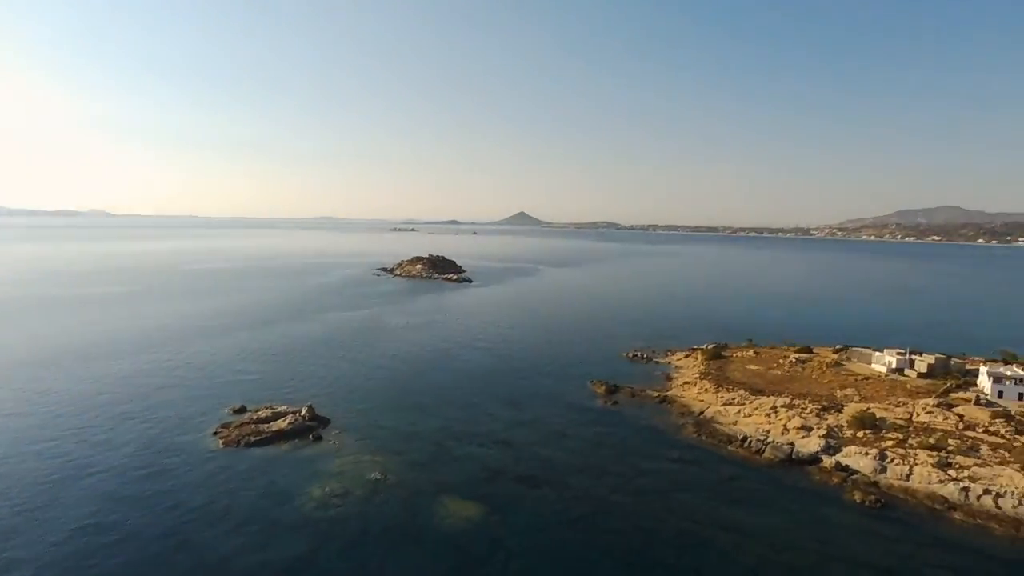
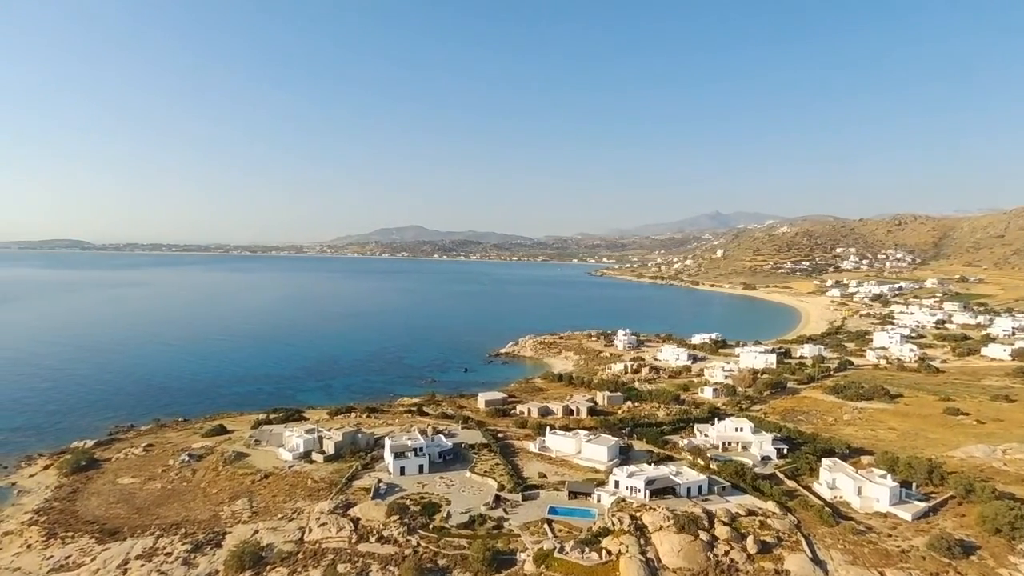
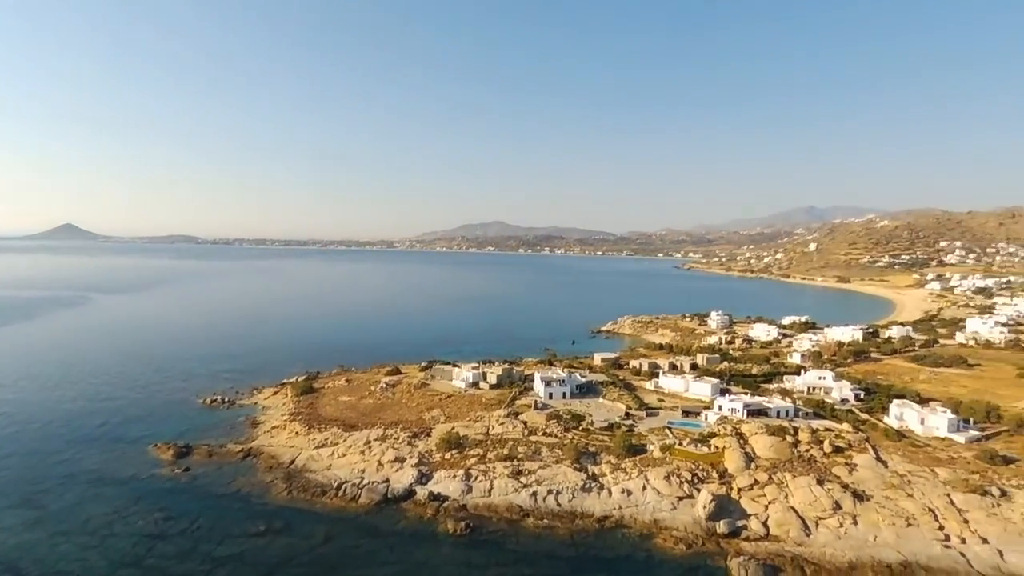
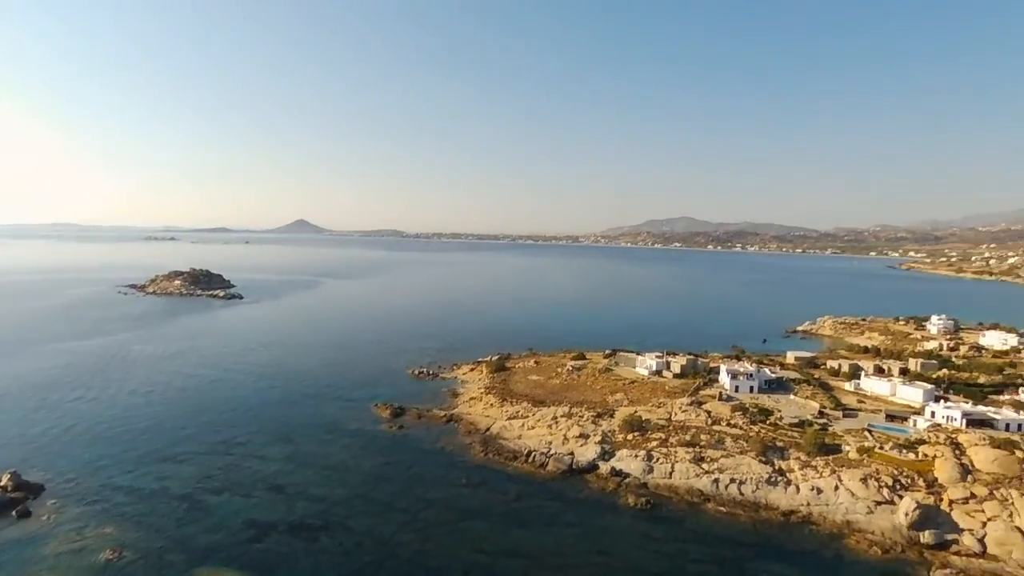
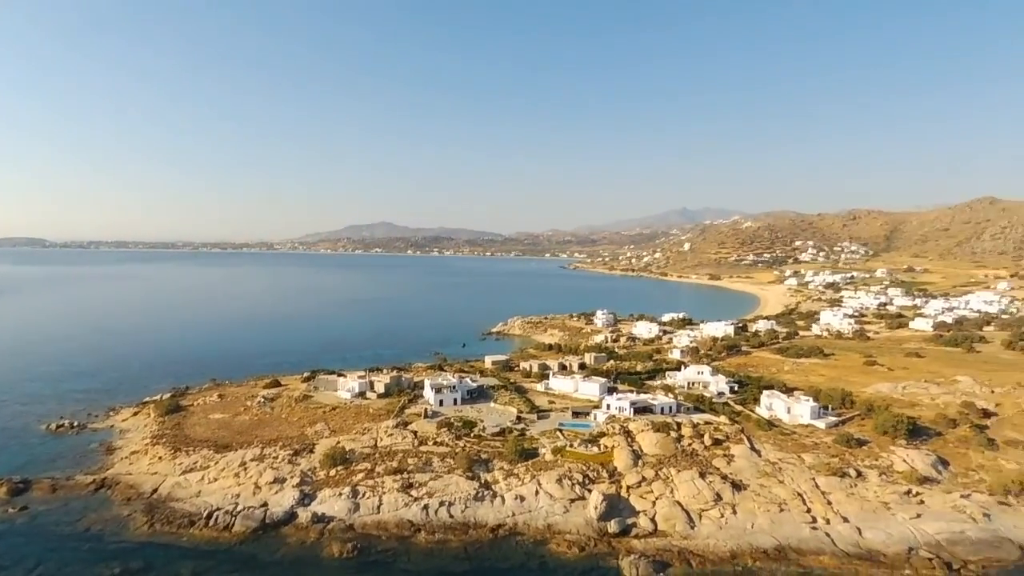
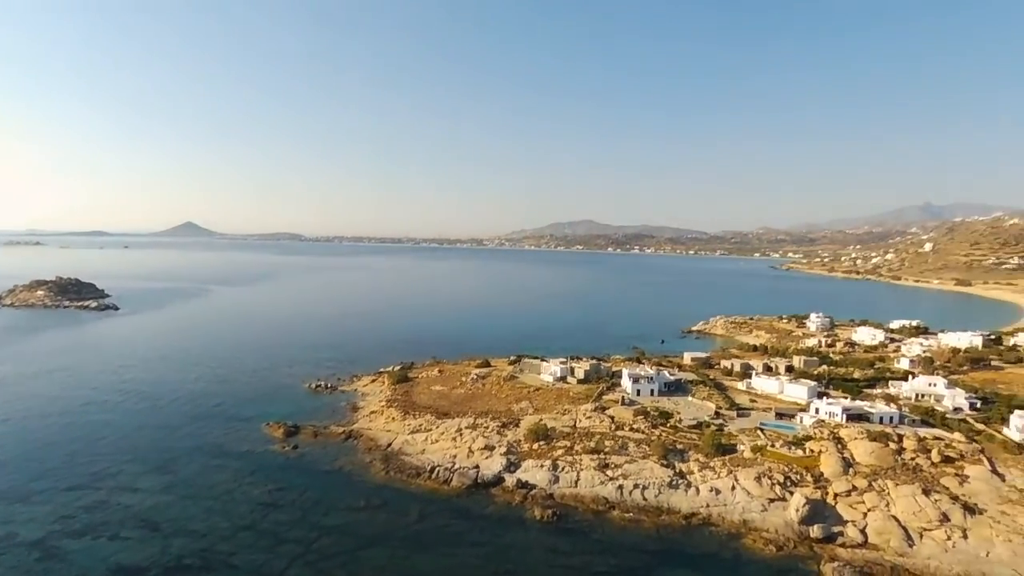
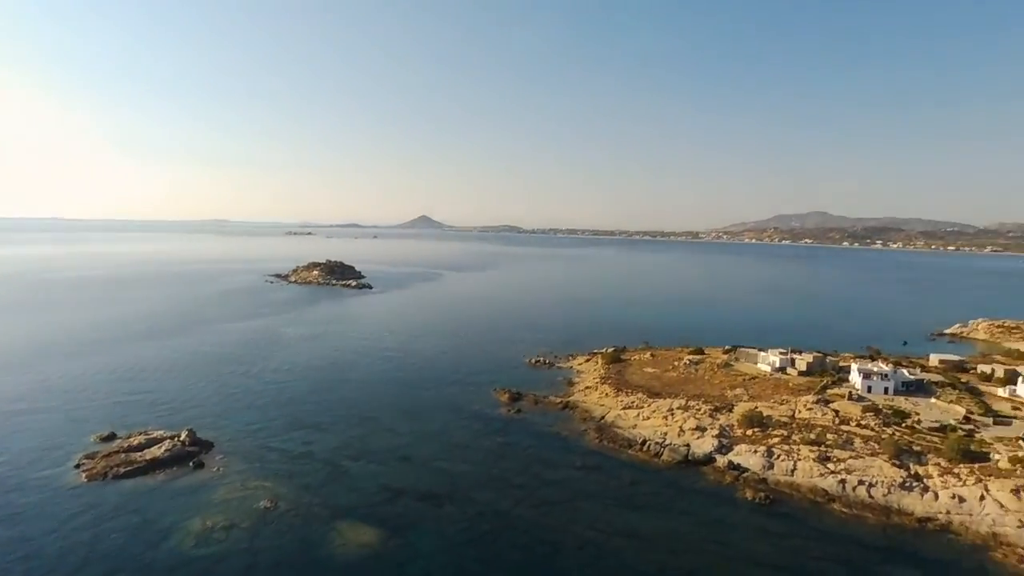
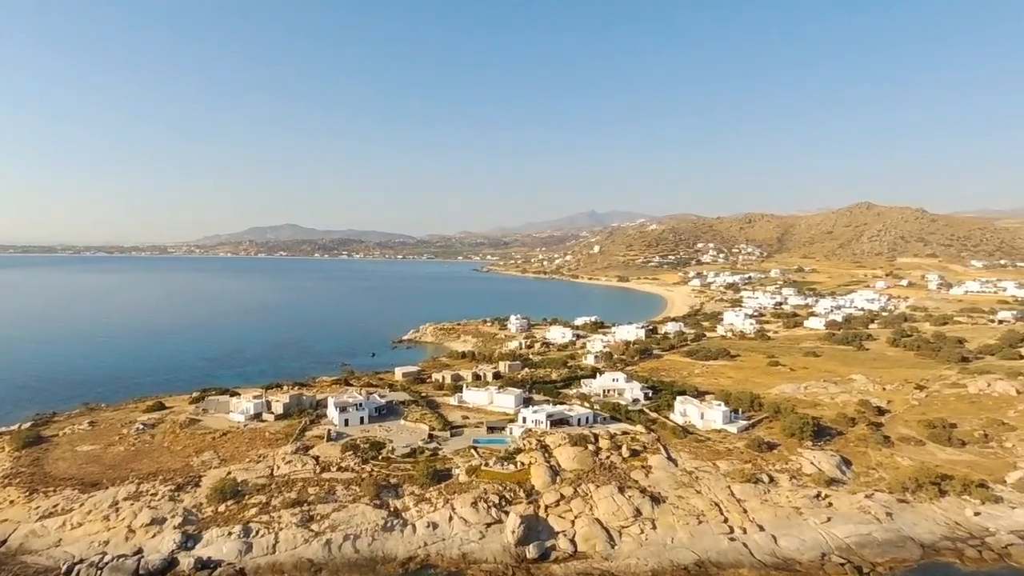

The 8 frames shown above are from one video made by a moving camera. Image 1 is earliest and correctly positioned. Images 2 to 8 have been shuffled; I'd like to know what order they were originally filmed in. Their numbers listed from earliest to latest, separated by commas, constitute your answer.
7, 4, 6, 3, 5, 8, 2
